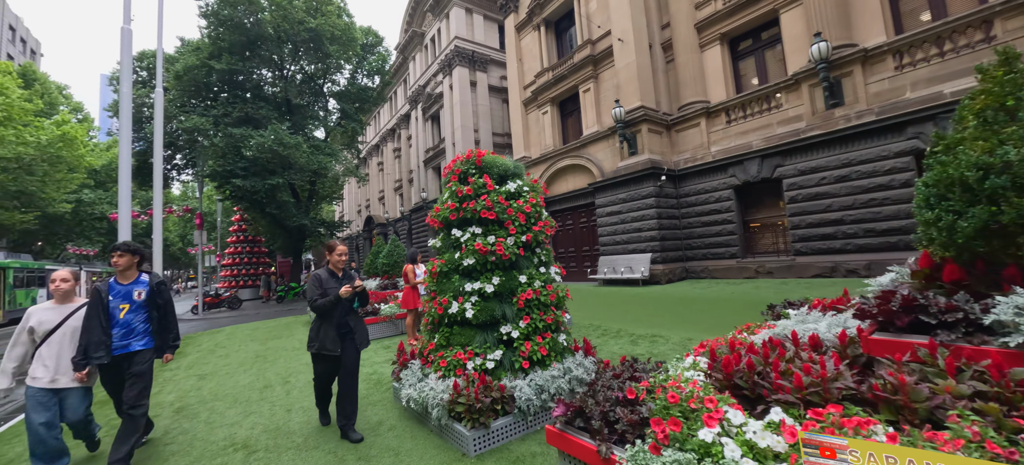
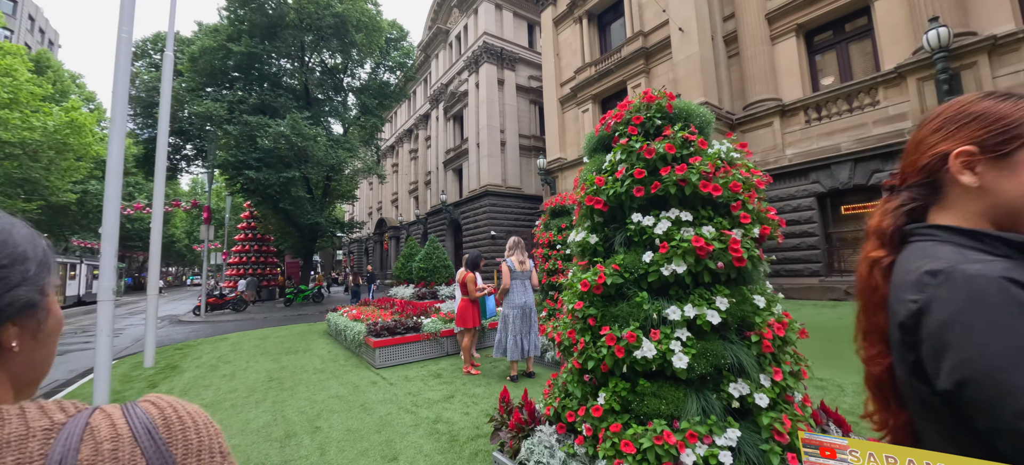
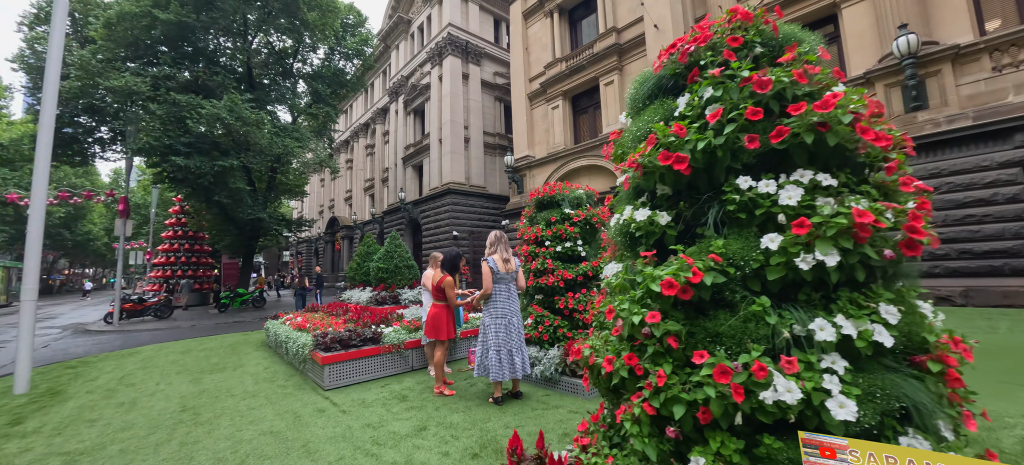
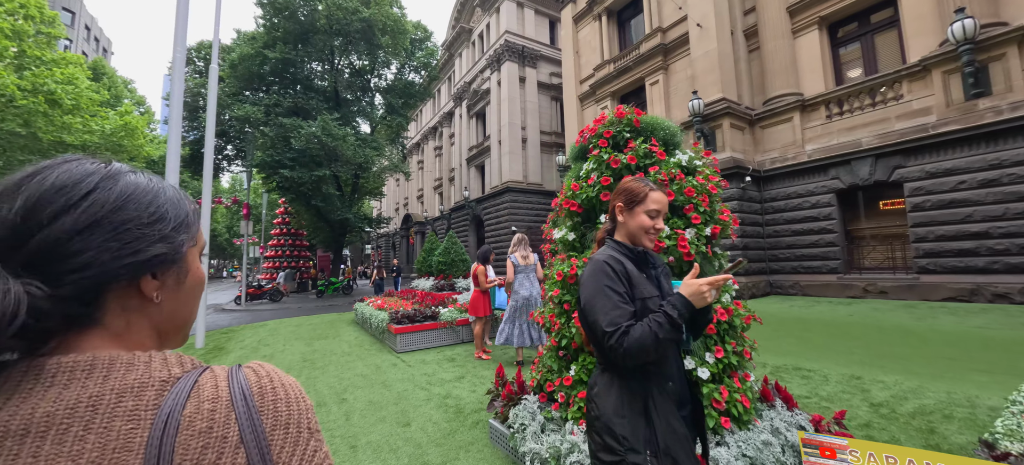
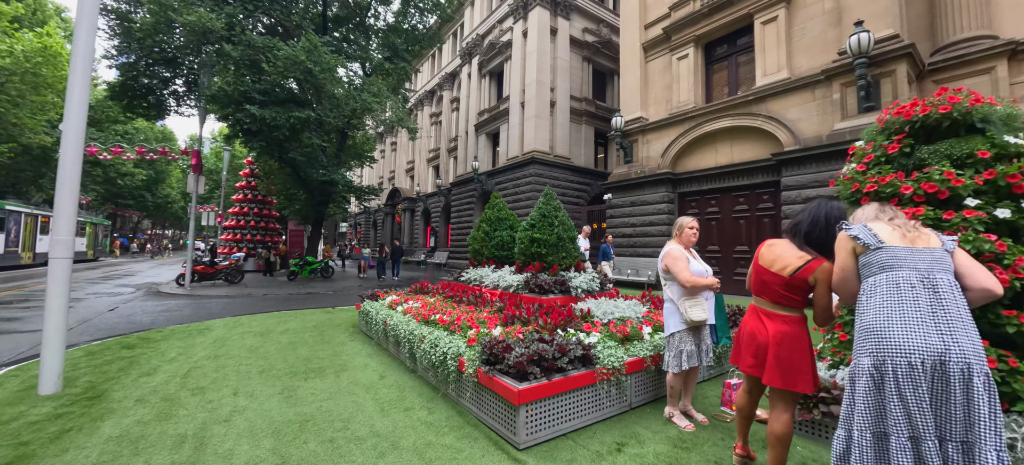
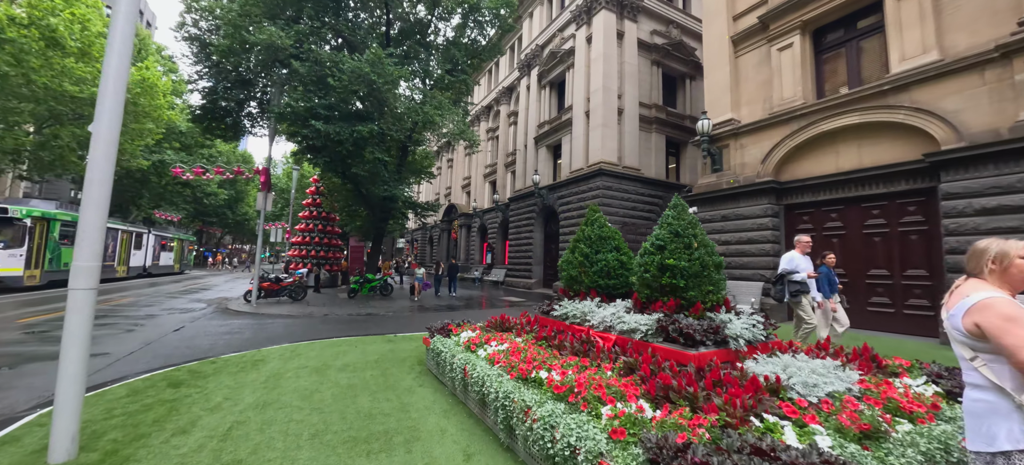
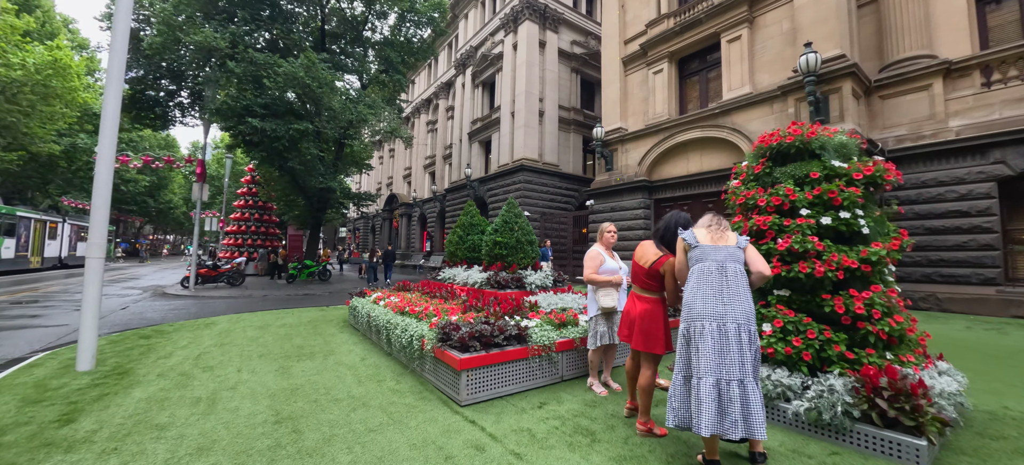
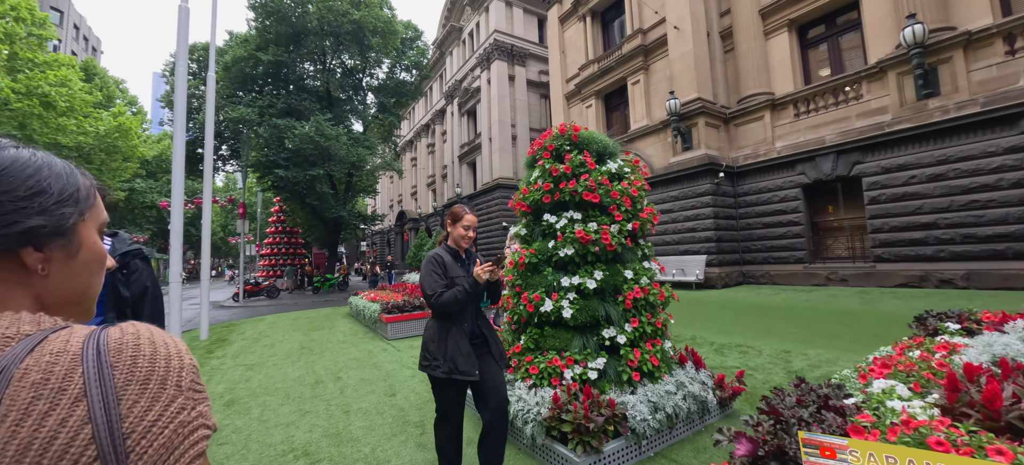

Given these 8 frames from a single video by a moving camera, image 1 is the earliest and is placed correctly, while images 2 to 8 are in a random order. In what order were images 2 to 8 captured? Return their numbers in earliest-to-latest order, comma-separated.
8, 4, 2, 3, 7, 5, 6
